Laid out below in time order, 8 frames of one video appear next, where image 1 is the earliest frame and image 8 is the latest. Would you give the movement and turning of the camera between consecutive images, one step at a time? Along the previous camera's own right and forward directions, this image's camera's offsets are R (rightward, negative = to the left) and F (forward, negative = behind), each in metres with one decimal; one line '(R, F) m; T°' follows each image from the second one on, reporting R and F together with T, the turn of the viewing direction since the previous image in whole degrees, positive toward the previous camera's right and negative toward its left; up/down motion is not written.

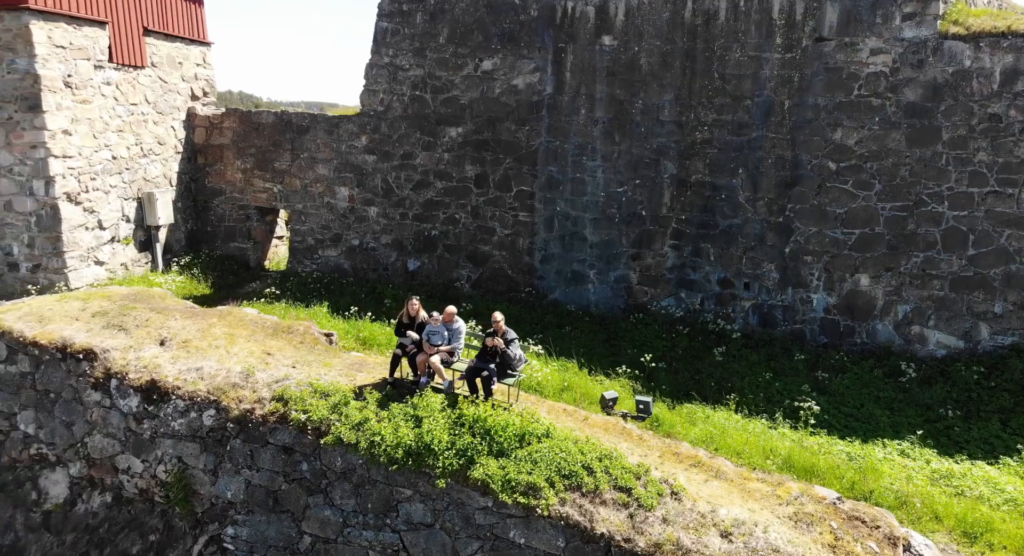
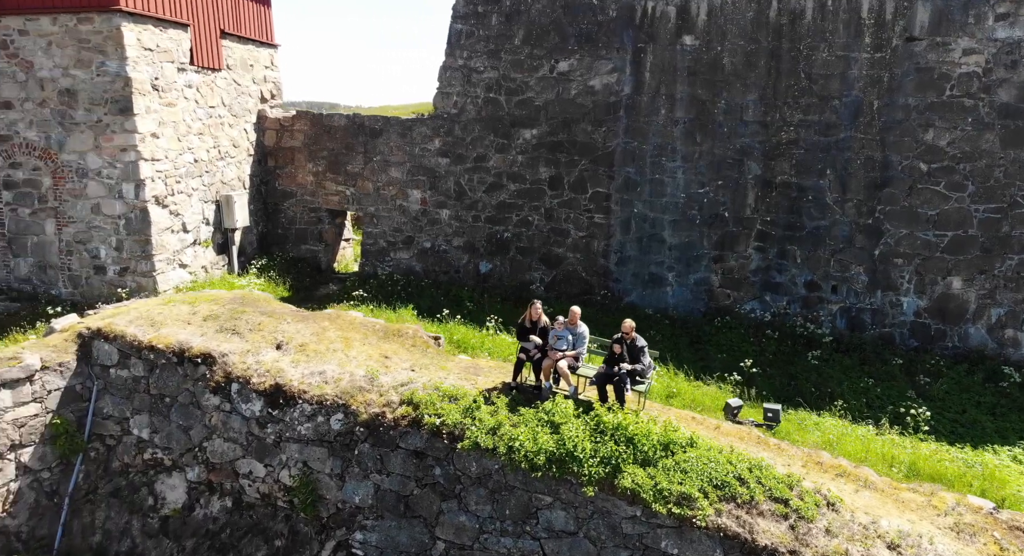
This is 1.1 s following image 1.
(-1.0, +0.1) m; -1°
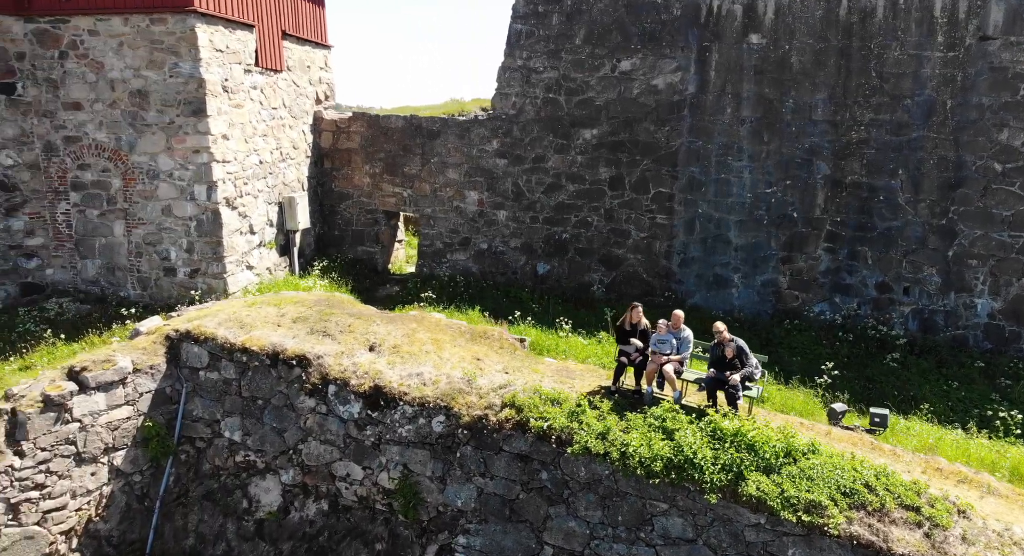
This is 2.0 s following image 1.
(-0.8, +0.1) m; -1°
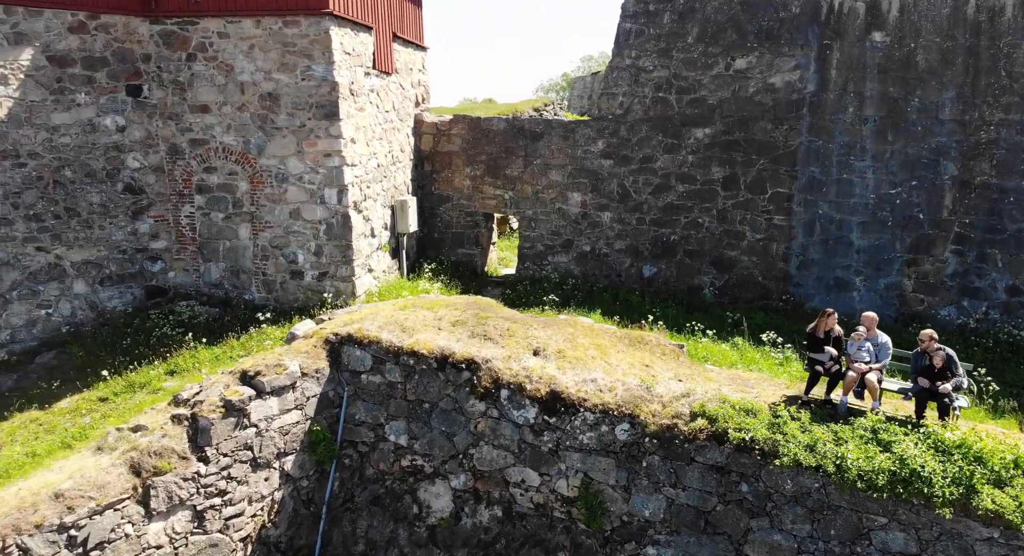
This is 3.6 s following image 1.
(-1.4, +0.1) m; -1°
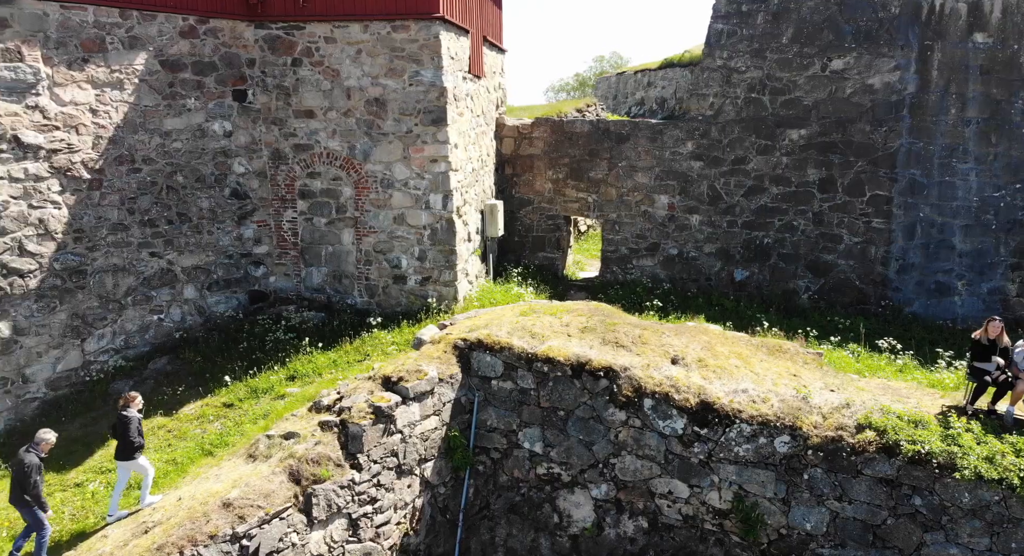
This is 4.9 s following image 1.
(-1.1, +0.1) m; -1°
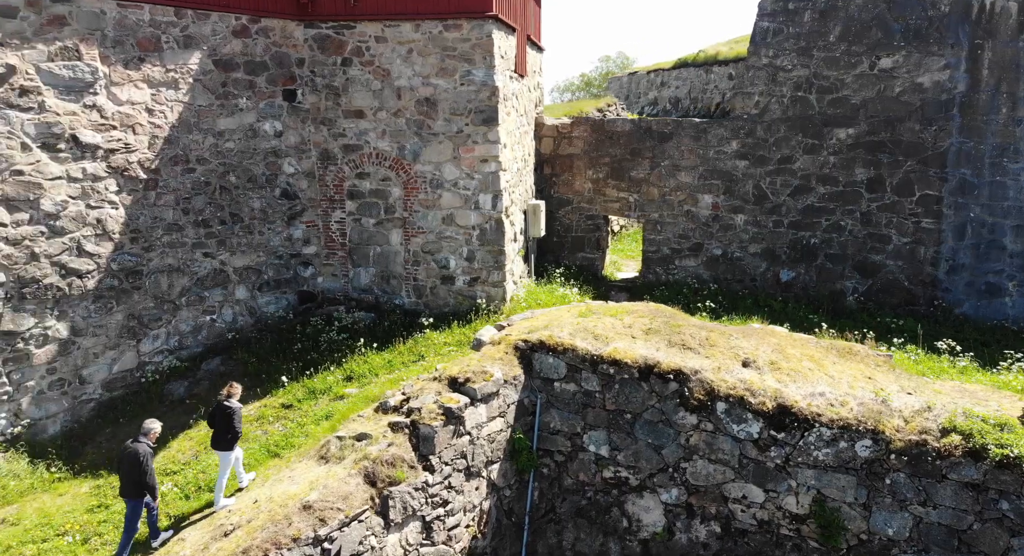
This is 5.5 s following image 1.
(-0.5, +0.1) m; 0°
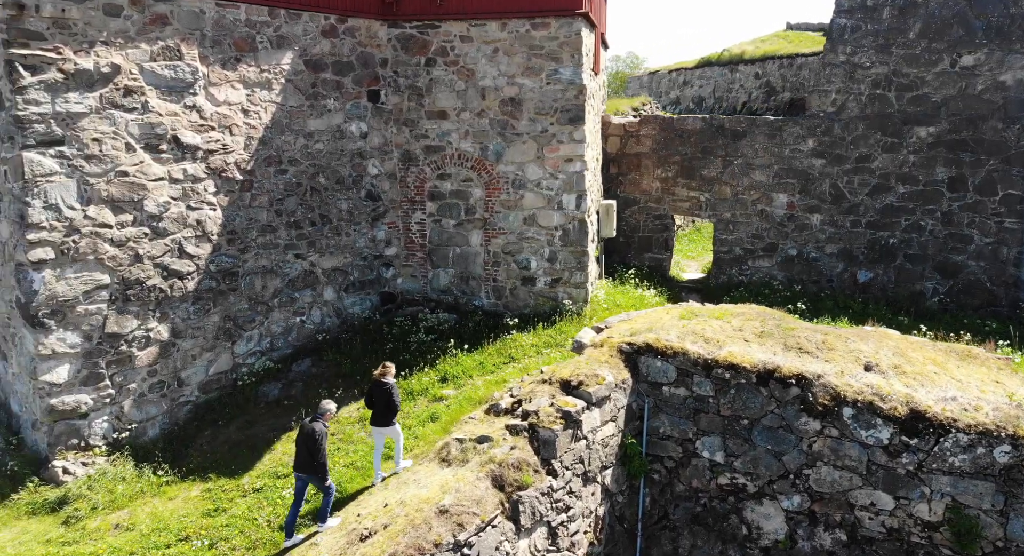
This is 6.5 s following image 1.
(-0.9, +0.1) m; -1°
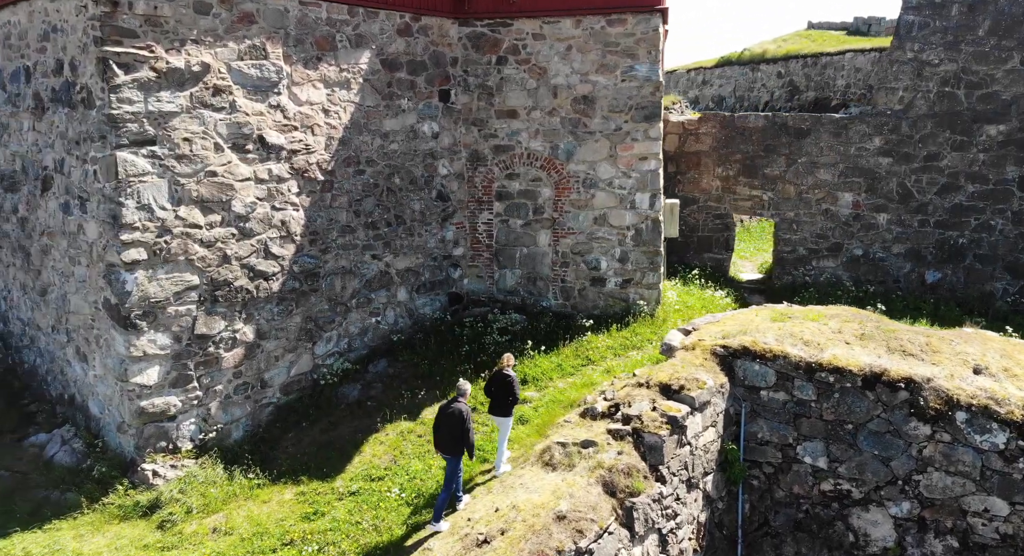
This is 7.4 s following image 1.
(-0.8, +0.1) m; 0°
